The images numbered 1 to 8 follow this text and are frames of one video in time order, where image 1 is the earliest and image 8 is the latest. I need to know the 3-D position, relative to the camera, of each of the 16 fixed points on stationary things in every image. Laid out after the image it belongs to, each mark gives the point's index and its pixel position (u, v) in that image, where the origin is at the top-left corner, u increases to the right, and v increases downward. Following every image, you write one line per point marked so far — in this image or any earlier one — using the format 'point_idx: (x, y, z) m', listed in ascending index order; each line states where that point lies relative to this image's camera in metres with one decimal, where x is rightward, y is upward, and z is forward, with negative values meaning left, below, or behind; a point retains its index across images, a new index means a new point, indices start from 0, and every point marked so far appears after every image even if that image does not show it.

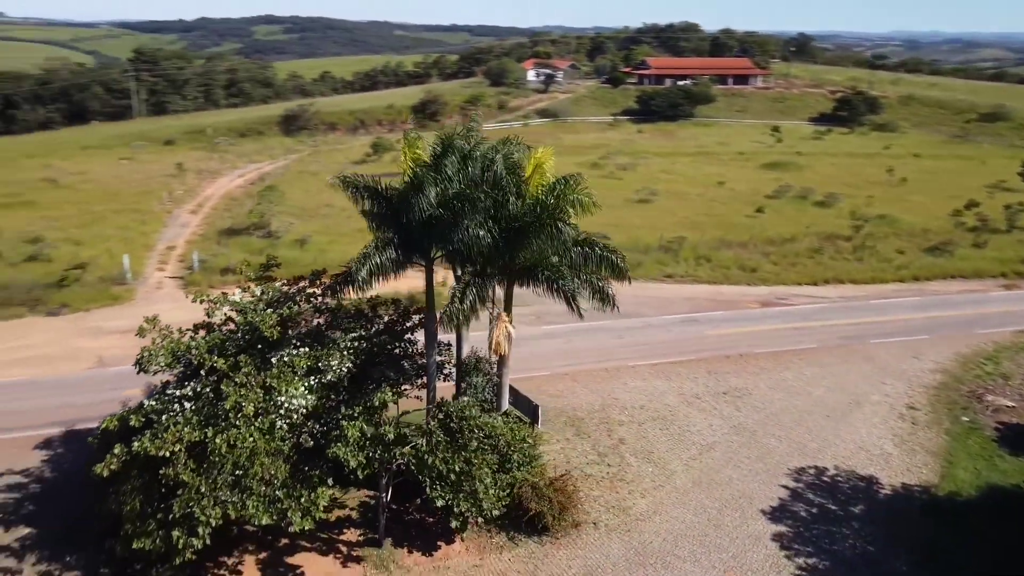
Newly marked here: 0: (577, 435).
0: (+1.5, -3.5, +19.0) m
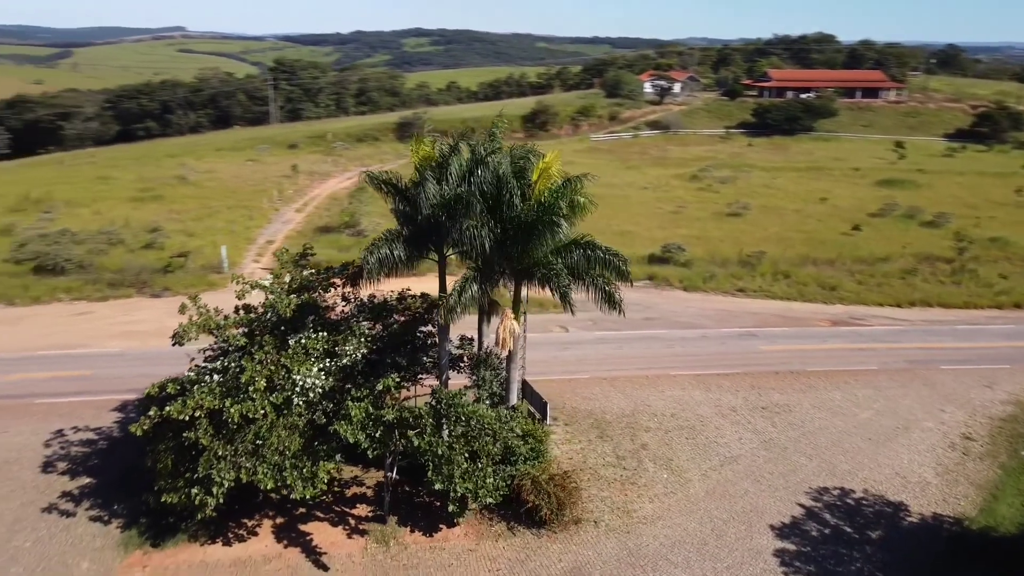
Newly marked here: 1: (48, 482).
0: (+2.1, -3.6, +19.3) m
1: (-10.3, -4.3, +17.5) m
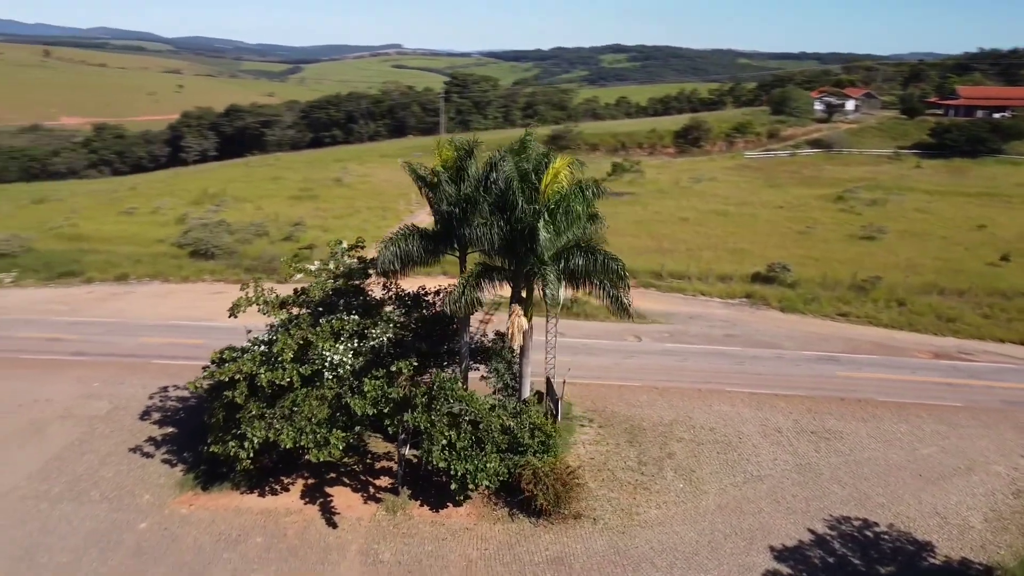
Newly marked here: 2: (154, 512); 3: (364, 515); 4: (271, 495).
0: (+2.9, -3.8, +19.6) m
1: (-9.6, -3.6, +20.5) m
2: (-7.8, -4.8, +17.1) m
3: (-3.2, -4.8, +16.9) m
4: (-5.3, -4.6, +17.6) m
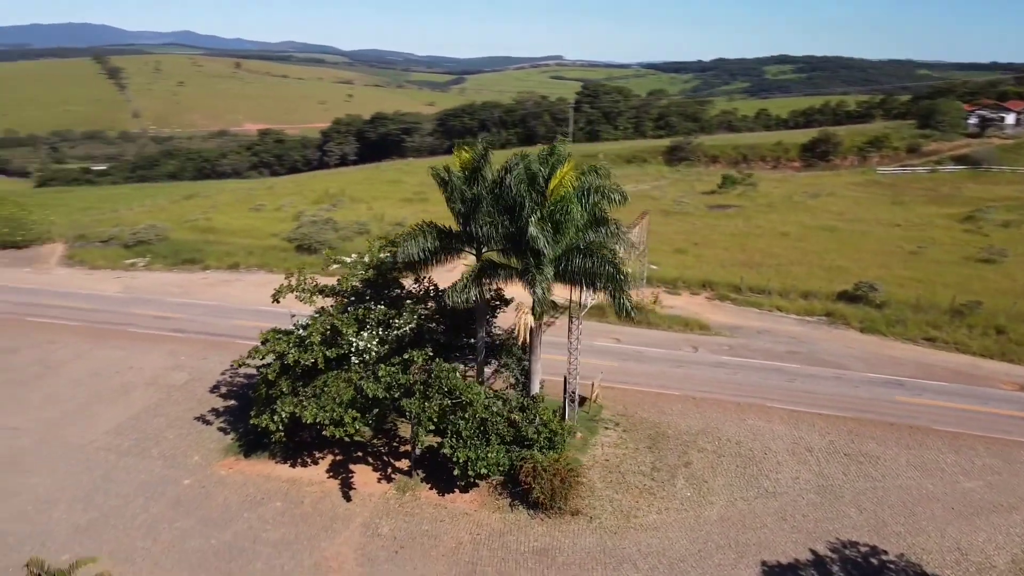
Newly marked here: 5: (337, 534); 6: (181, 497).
0: (+3.4, -3.9, +19.6) m
1: (-8.7, -3.2, +22.8) m
2: (-7.6, -4.4, +19.1) m
3: (-3.1, -4.7, +18.0) m
4: (-5.1, -4.3, +19.1) m
5: (-3.7, -5.2, +16.6) m
6: (-7.6, -4.8, +18.1) m
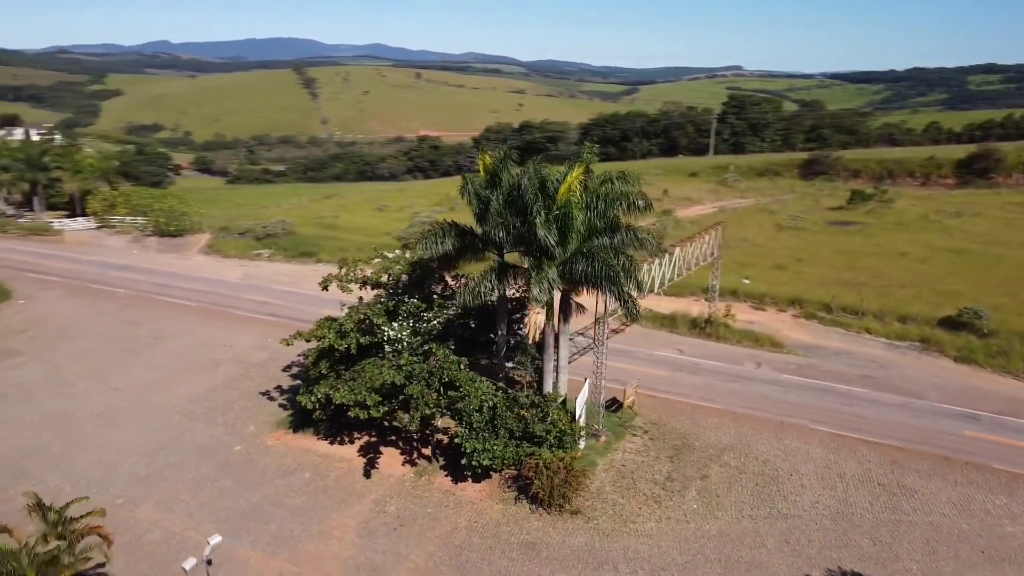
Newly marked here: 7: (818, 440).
0: (+3.9, -4.2, +19.4) m
1: (-7.3, -2.8, +24.9) m
2: (-7.0, -4.0, +21.1) m
3: (-2.8, -4.5, +19.1) m
4: (-4.5, -4.1, +20.6) m
5: (-3.7, -5.0, +17.8) m
6: (-7.2, -4.4, +20.1) m
7: (+7.8, -3.9, +20.0) m
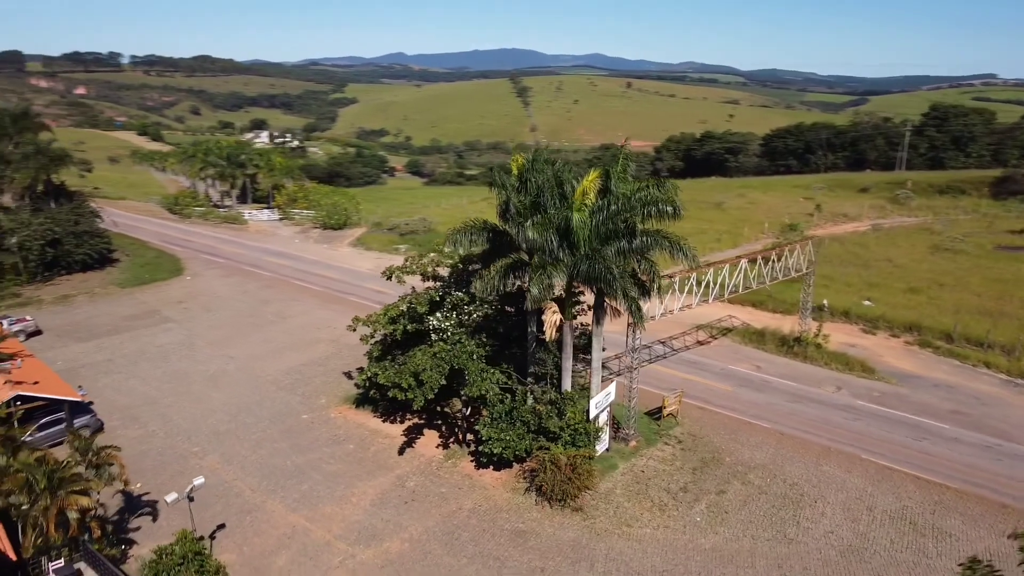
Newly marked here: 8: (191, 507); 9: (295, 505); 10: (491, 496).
0: (+4.4, -4.4, +19.1) m
1: (-5.0, -2.4, +27.1) m
2: (-5.7, -3.6, +23.3) m
3: (-2.2, -4.3, +20.4) m
4: (-3.5, -3.8, +22.2) m
5: (-3.4, -4.7, +19.4) m
6: (-6.2, -3.9, +22.4) m
7: (+8.3, -4.3, +18.7) m
8: (-7.4, -5.1, +18.3) m
9: (-5.0, -5.0, +18.4) m
10: (-0.5, -4.9, +18.5) m
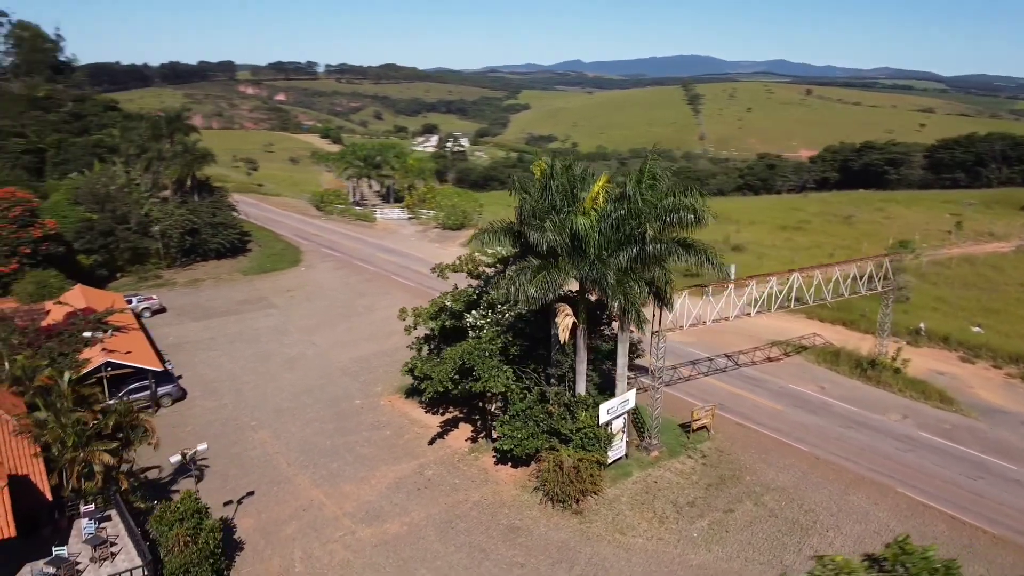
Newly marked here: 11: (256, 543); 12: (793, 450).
0: (+4.6, -4.6, +18.5) m
1: (-2.9, -2.3, +28.3) m
2: (-4.4, -3.4, +24.7) m
3: (-1.5, -4.2, +21.1) m
4: (-2.4, -3.7, +23.2) m
5: (-3.0, -4.5, +20.3) m
6: (-5.1, -3.7, +23.9) m
7: (+8.4, -4.8, +17.4) m
8: (-7.1, -4.7, +20.1) m
9: (-4.8, -4.8, +19.7) m
10: (-0.3, -4.9, +18.9) m
11: (-5.5, -5.5, +17.0) m
12: (+7.1, -4.1, +19.9) m
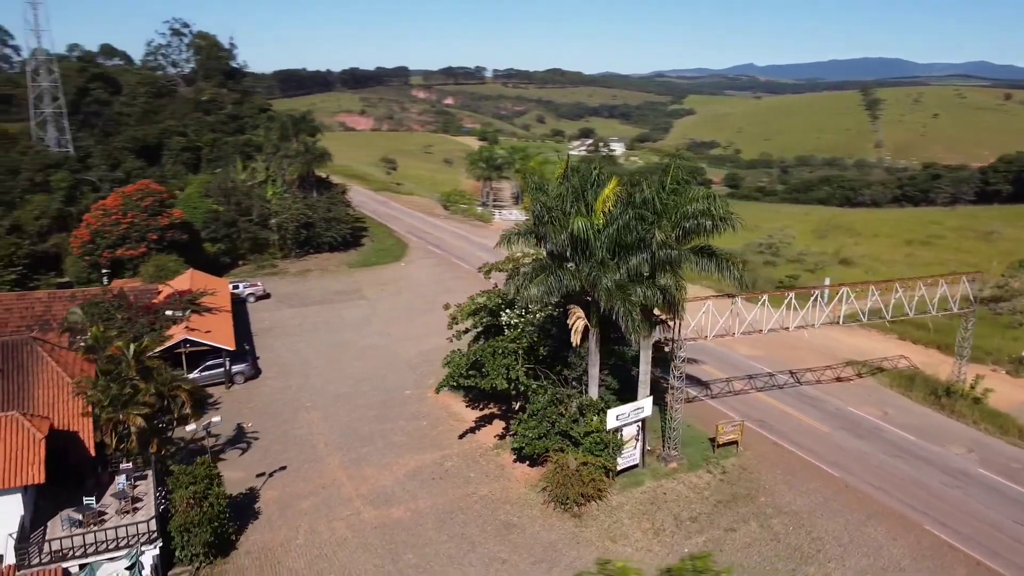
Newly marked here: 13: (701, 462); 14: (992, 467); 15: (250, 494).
0: (+4.7, -4.8, +17.9) m
1: (-0.8, -2.2, +28.8) m
2: (-2.9, -3.3, +25.6) m
3: (-0.8, -4.2, +21.6) m
4: (-1.3, -3.6, +23.8) m
5: (-2.4, -4.4, +21.1) m
6: (-3.8, -3.5, +25.0) m
7: (+8.2, -5.2, +16.0) m
8: (-6.6, -4.4, +21.6) m
9: (-4.3, -4.6, +20.8) m
10: (-0.1, -4.8, +19.1) m
11: (-5.6, -5.2, +18.3) m
12: (+7.4, -4.5, +18.7) m
13: (+4.7, -4.3, +19.5) m
14: (+11.9, -4.4, +19.4) m
15: (-6.3, -5.0, +19.1) m
